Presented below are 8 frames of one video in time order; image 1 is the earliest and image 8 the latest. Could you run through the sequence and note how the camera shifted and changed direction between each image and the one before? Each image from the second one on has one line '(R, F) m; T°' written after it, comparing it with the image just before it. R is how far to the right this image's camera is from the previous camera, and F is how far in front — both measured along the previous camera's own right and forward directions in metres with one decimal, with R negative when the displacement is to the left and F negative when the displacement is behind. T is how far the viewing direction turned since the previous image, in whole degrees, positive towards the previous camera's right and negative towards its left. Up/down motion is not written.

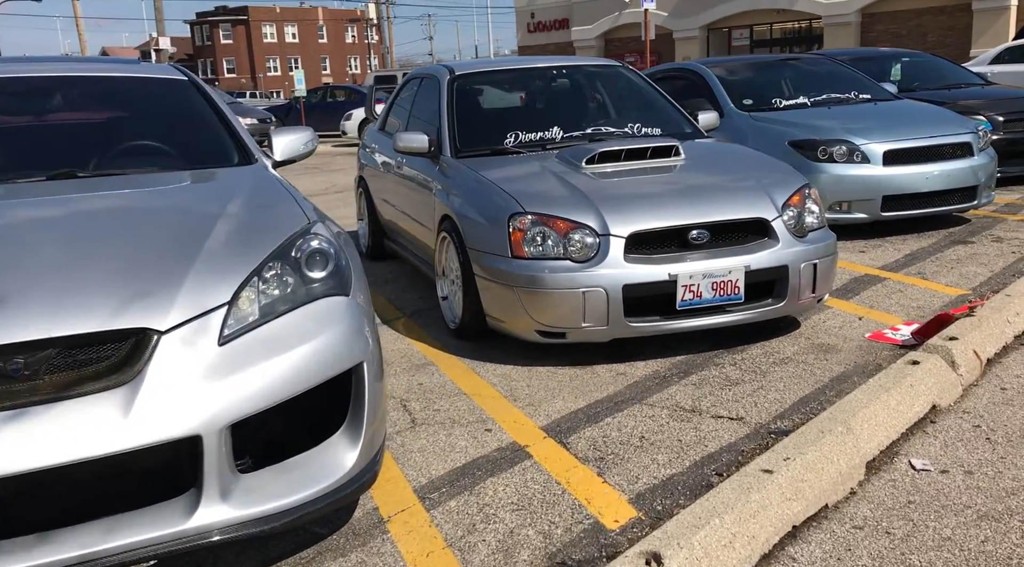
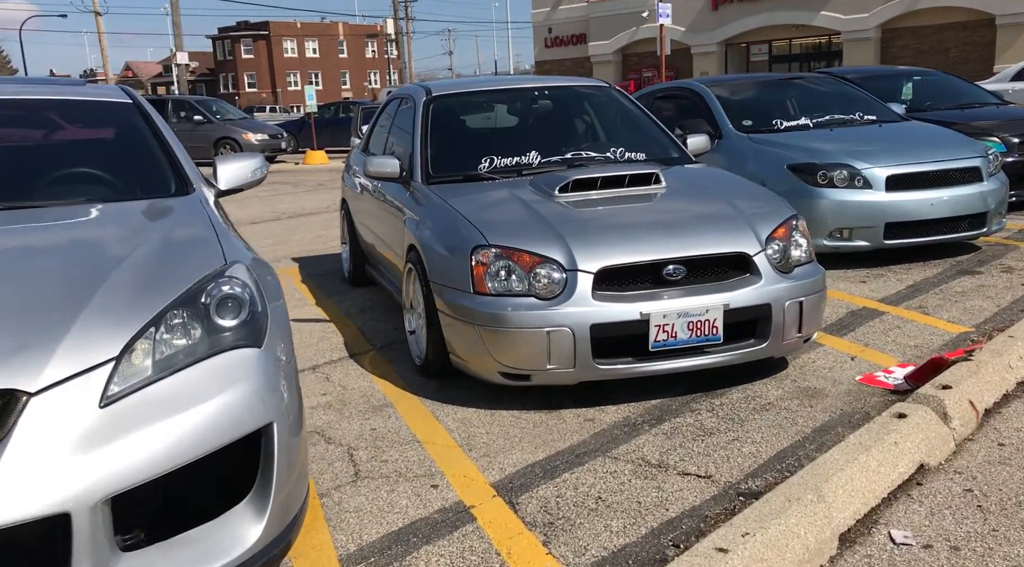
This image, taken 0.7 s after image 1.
(+0.2, +0.2) m; -1°
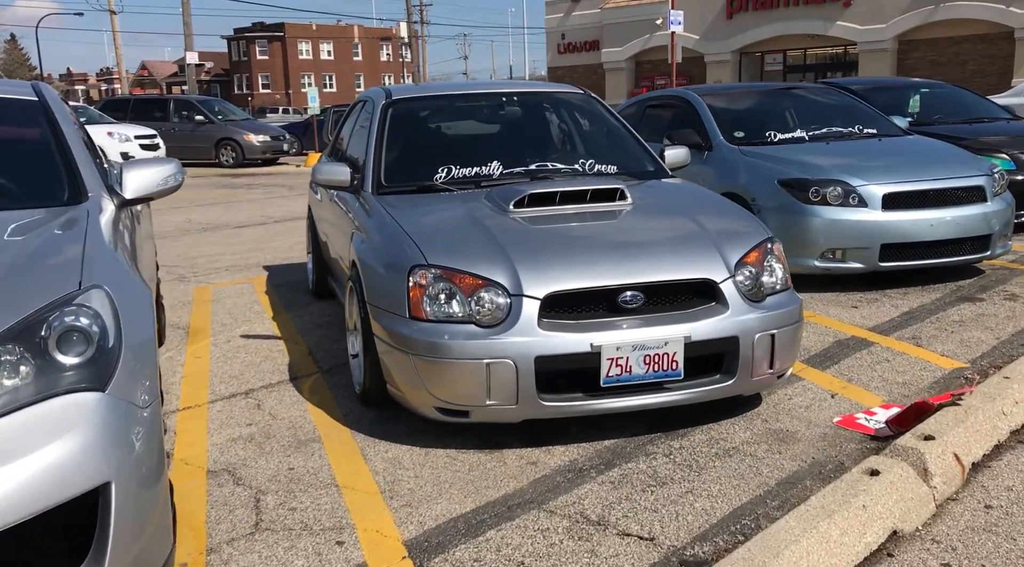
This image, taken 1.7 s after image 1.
(+0.3, +0.3) m; -1°
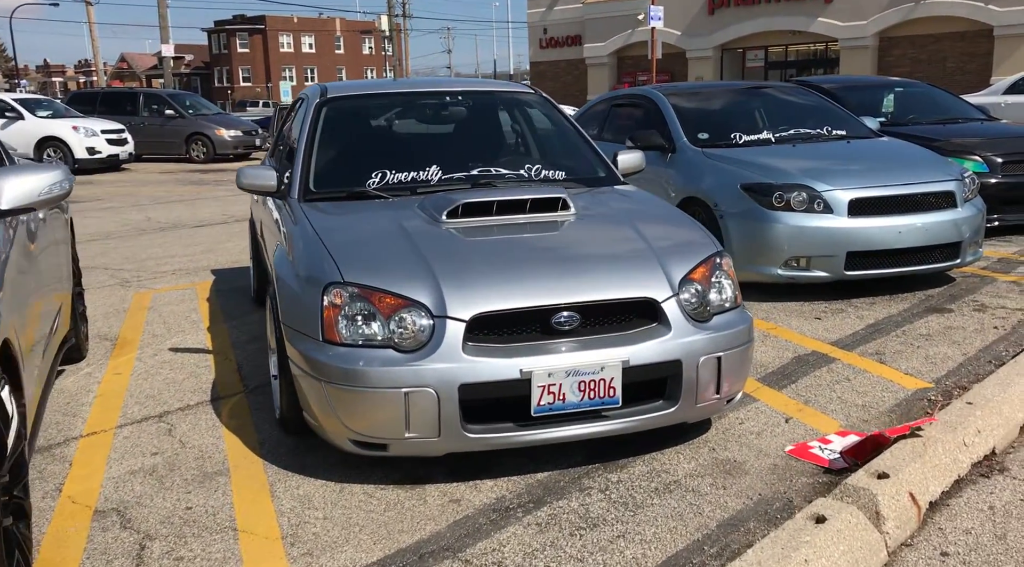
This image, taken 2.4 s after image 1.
(+0.2, +0.3) m; +1°
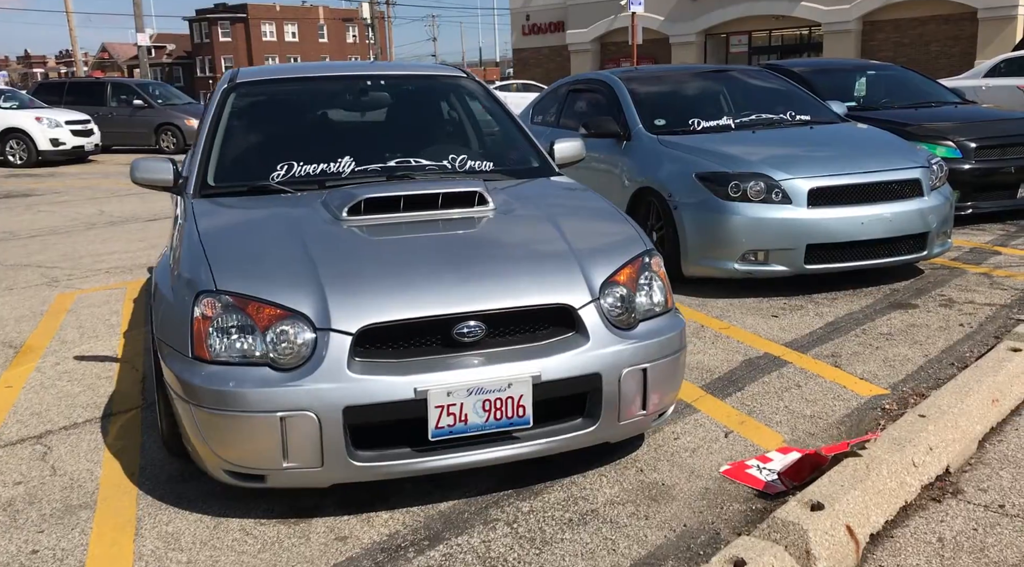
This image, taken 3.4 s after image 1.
(+0.3, +0.3) m; +1°
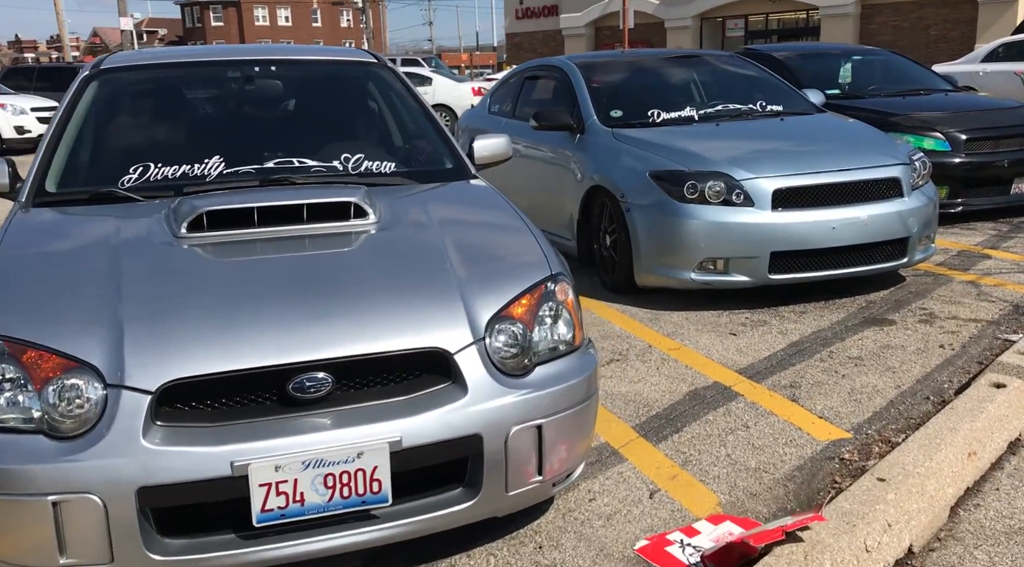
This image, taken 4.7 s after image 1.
(+0.4, +0.5) m; 0°
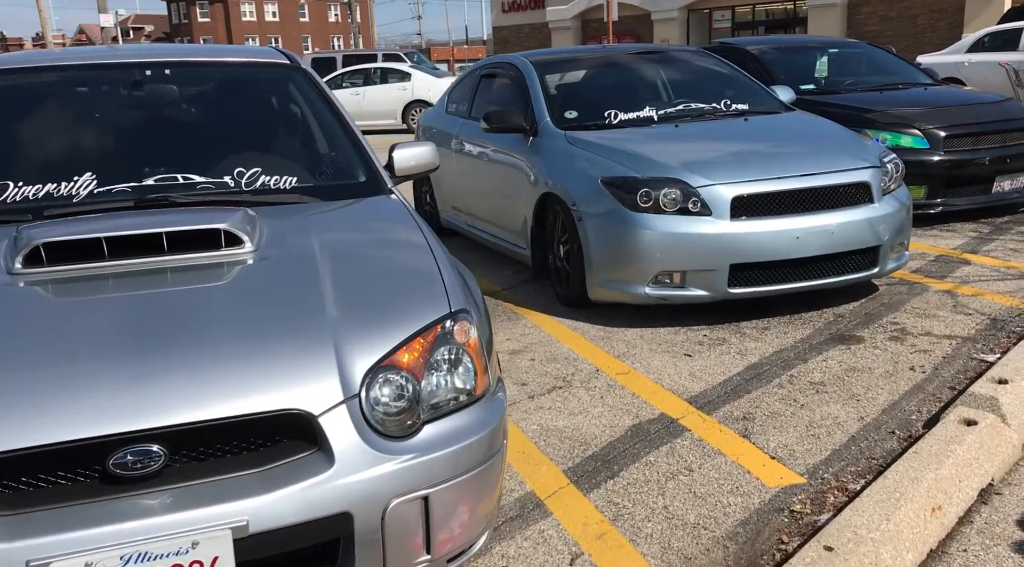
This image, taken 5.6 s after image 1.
(+0.3, +0.3) m; +1°
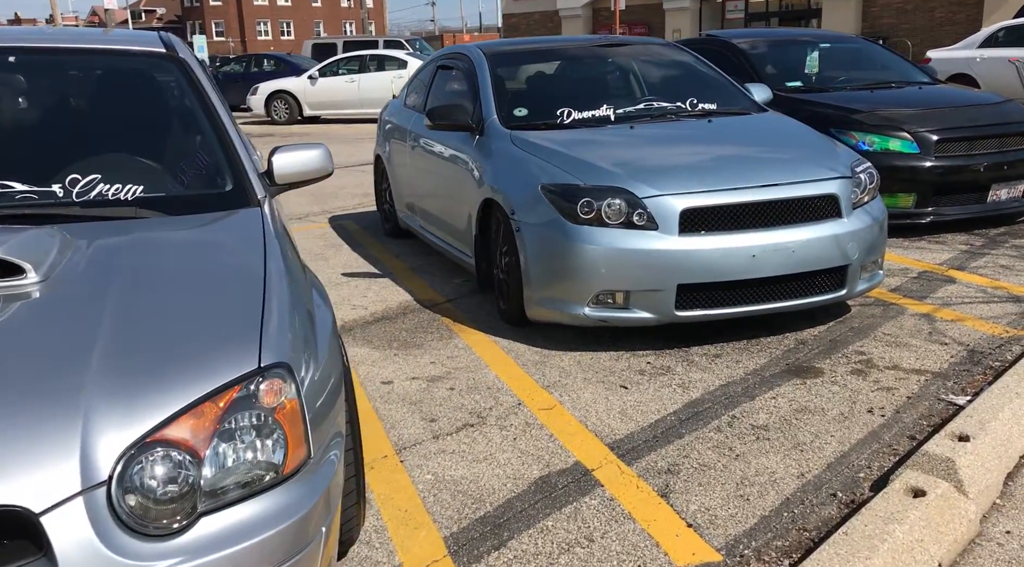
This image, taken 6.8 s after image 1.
(+0.4, +0.4) m; -1°
